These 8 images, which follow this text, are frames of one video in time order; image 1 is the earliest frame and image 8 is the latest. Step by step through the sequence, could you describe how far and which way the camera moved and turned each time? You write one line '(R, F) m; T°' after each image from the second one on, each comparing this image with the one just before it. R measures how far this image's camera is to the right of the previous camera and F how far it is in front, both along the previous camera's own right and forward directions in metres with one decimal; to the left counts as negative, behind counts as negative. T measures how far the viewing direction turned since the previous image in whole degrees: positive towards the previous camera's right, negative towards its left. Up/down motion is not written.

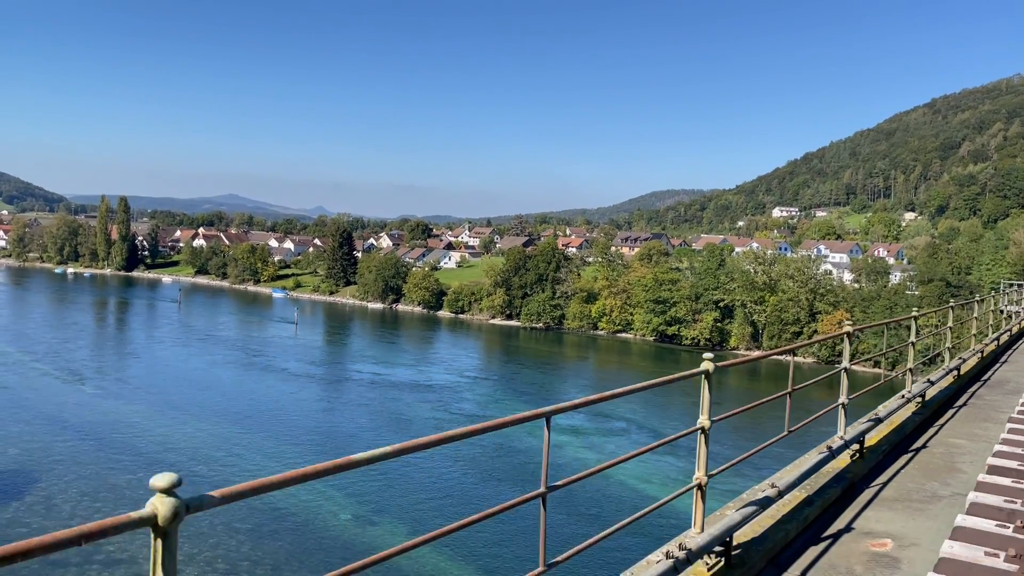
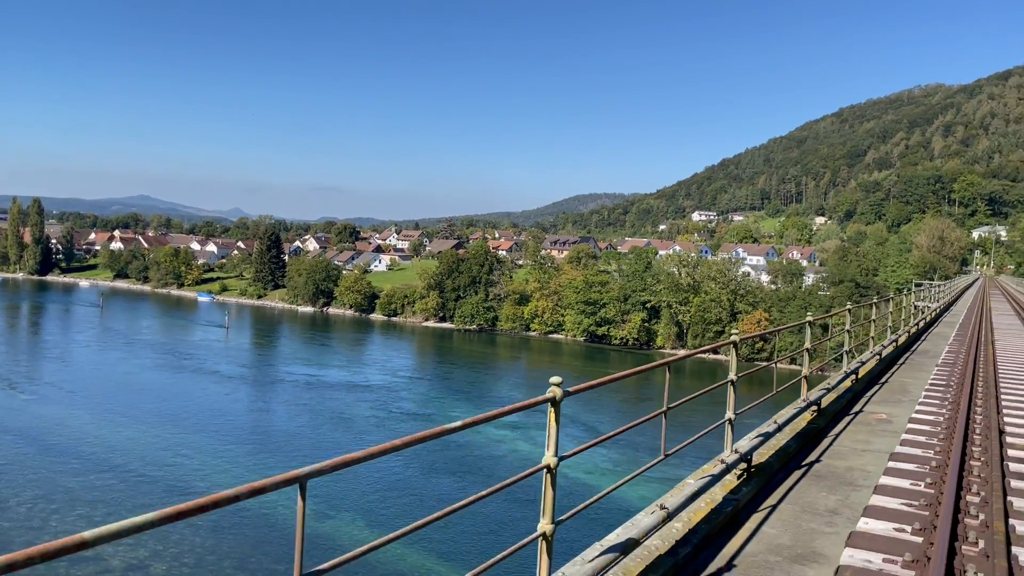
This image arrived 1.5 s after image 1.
(-0.5, -0.7) m; +5°
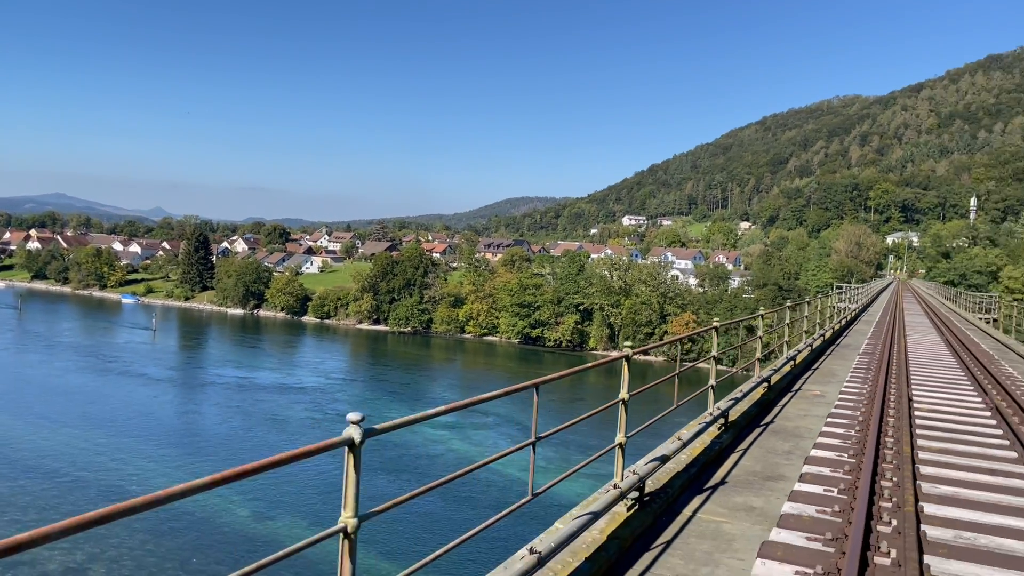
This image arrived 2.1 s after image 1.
(-0.2, -0.3) m; +5°
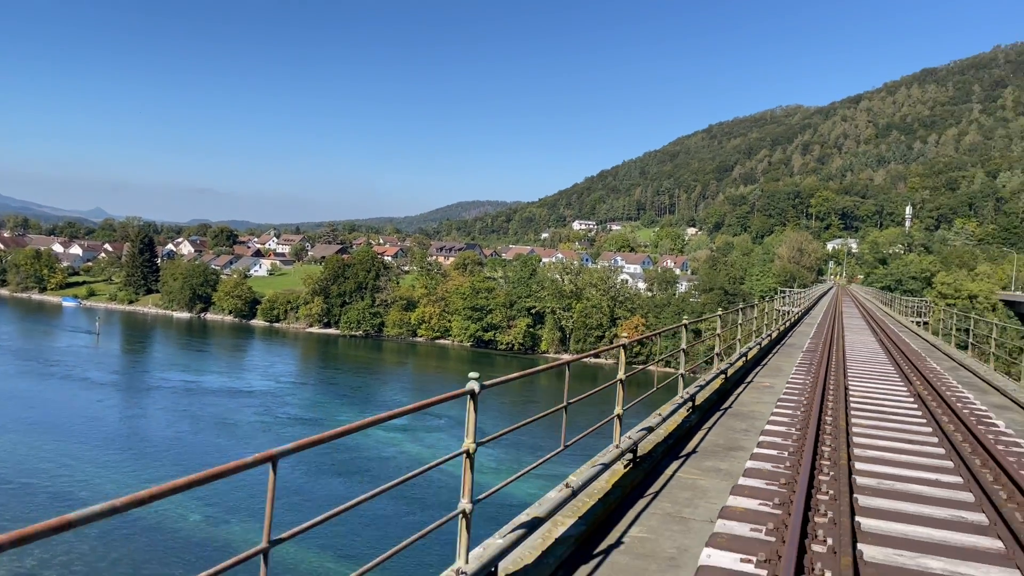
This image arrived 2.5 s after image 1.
(-0.2, -0.3) m; +4°
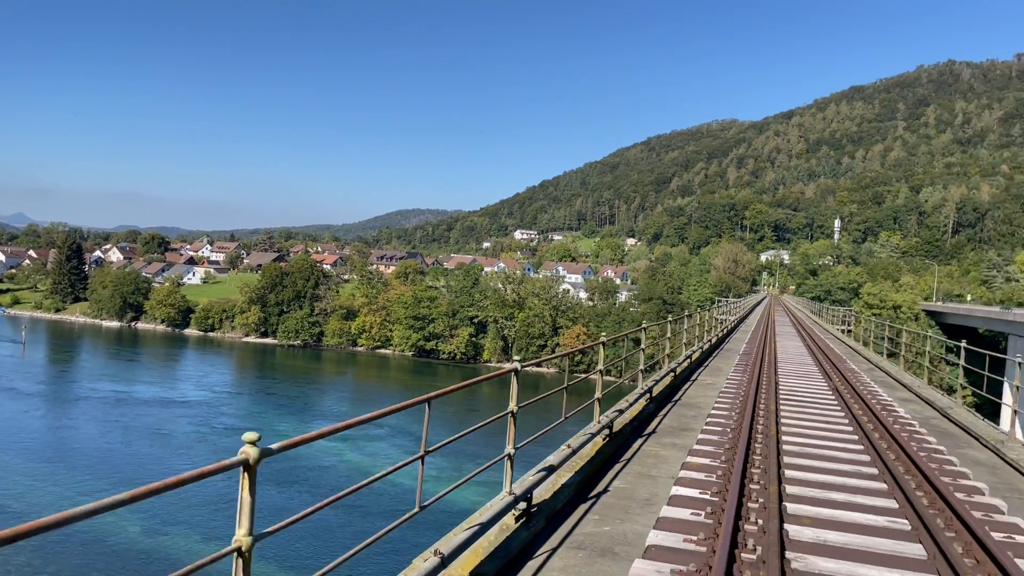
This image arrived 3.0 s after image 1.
(-0.1, +0.2) m; +4°
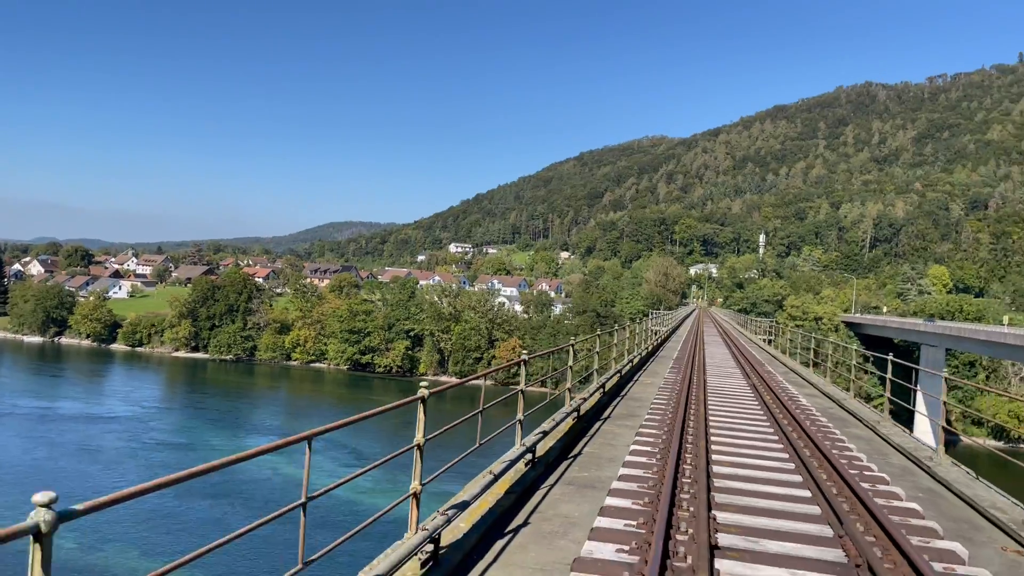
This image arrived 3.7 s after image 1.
(-0.1, -0.4) m; +5°
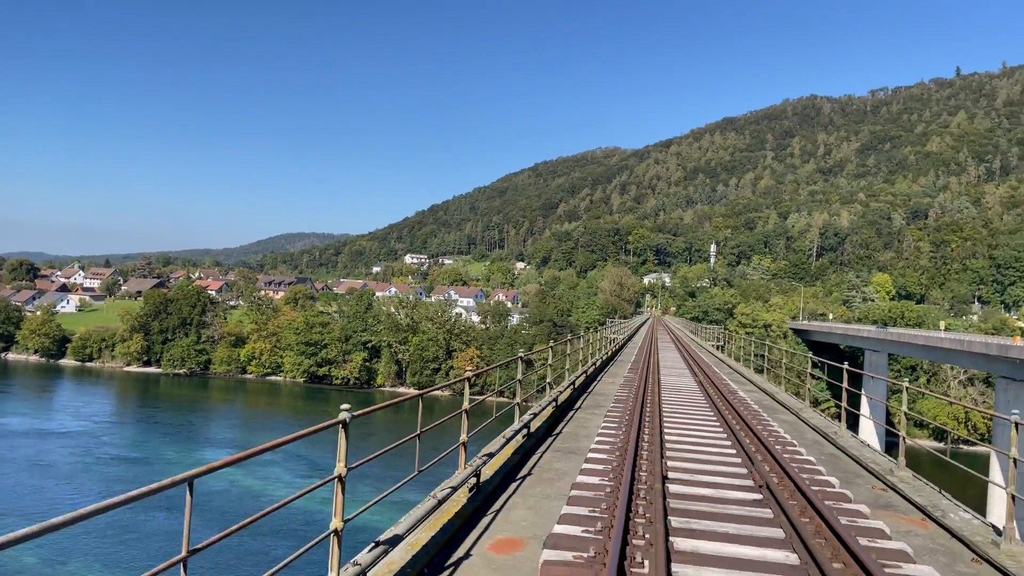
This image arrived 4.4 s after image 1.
(-0.1, -0.4) m; +3°
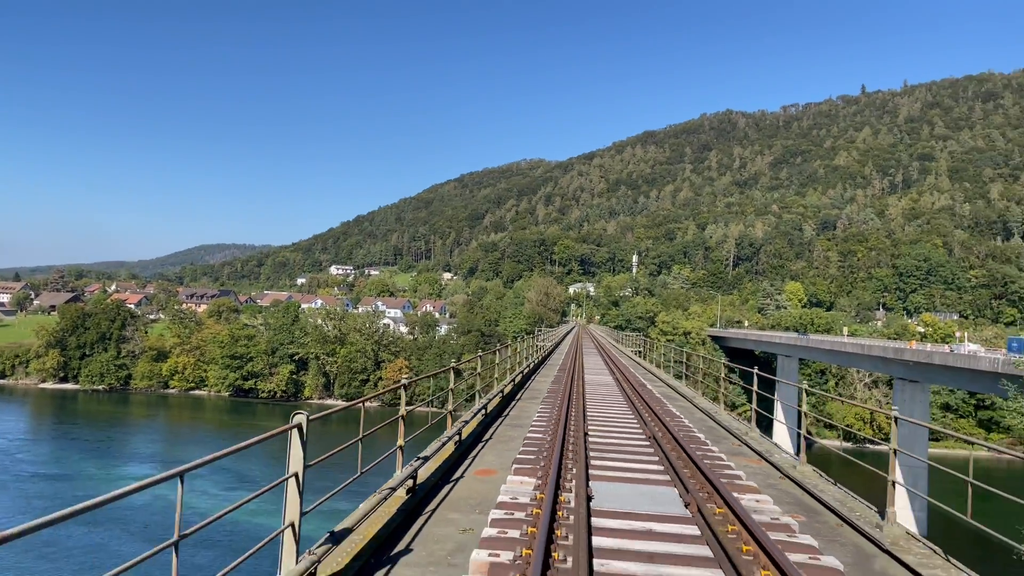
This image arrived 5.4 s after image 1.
(-0.1, -0.7) m; +5°
